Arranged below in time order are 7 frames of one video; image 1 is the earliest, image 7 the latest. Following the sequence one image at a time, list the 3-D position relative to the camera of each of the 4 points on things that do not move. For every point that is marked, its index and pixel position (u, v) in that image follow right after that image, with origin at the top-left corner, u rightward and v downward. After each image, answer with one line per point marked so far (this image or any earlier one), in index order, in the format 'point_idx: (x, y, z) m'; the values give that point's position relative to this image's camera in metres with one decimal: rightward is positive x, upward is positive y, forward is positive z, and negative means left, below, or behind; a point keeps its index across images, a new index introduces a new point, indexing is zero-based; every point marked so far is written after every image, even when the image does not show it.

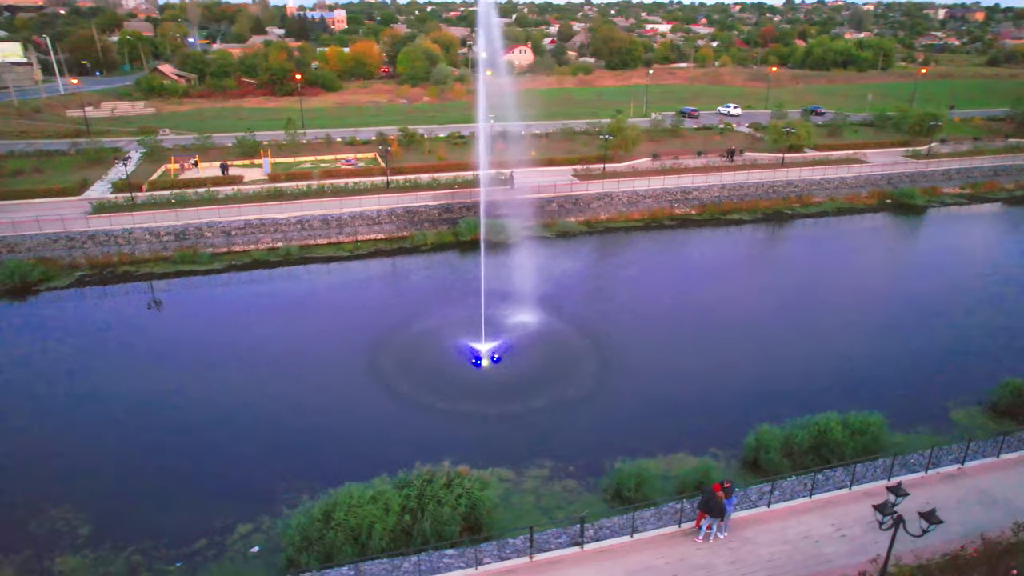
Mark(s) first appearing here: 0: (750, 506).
0: (+2.6, -2.4, +7.0) m
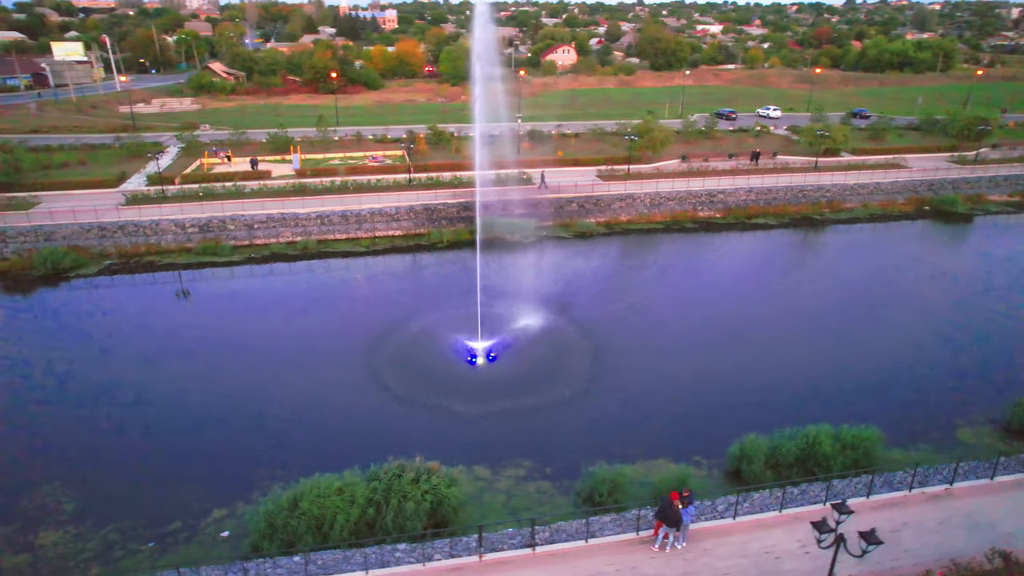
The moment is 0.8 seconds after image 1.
0: (+2.2, -2.5, +6.8) m
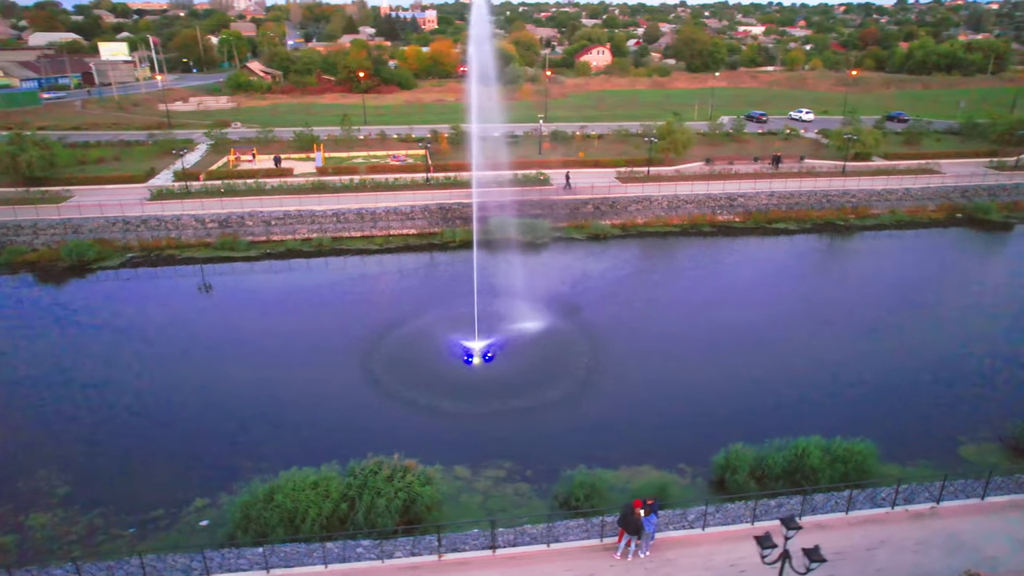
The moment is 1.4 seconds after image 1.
0: (+1.8, -2.5, +6.7) m
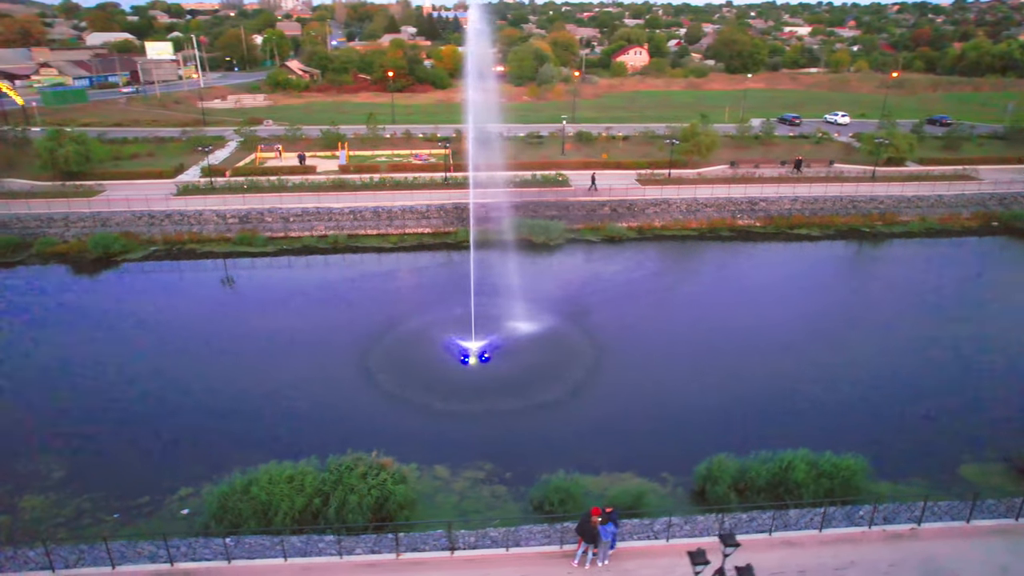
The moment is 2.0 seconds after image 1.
0: (+1.4, -2.6, +6.6) m
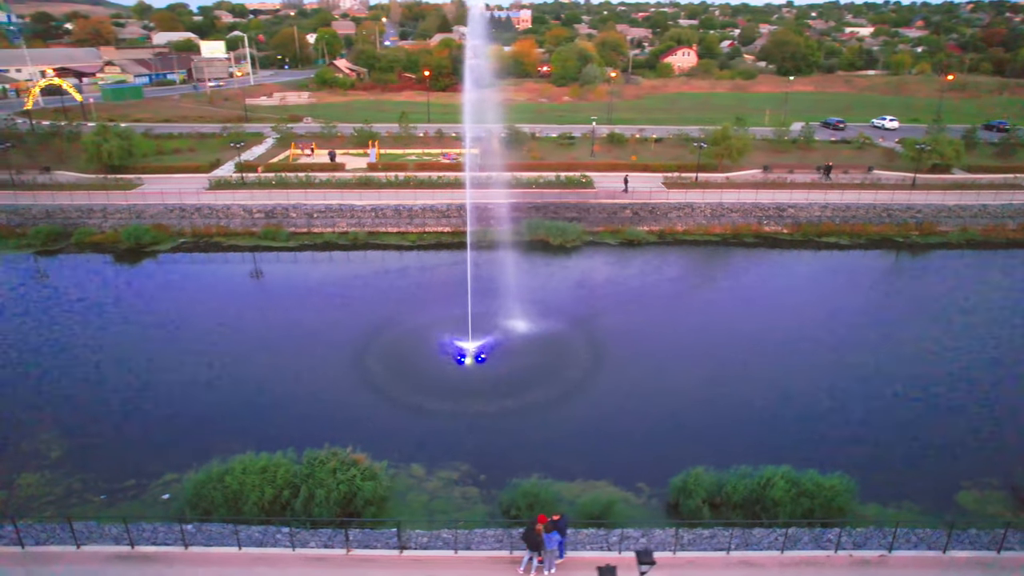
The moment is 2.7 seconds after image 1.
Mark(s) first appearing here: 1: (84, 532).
0: (+0.9, -2.7, +6.5) m
1: (-4.5, -2.6, +6.7) m
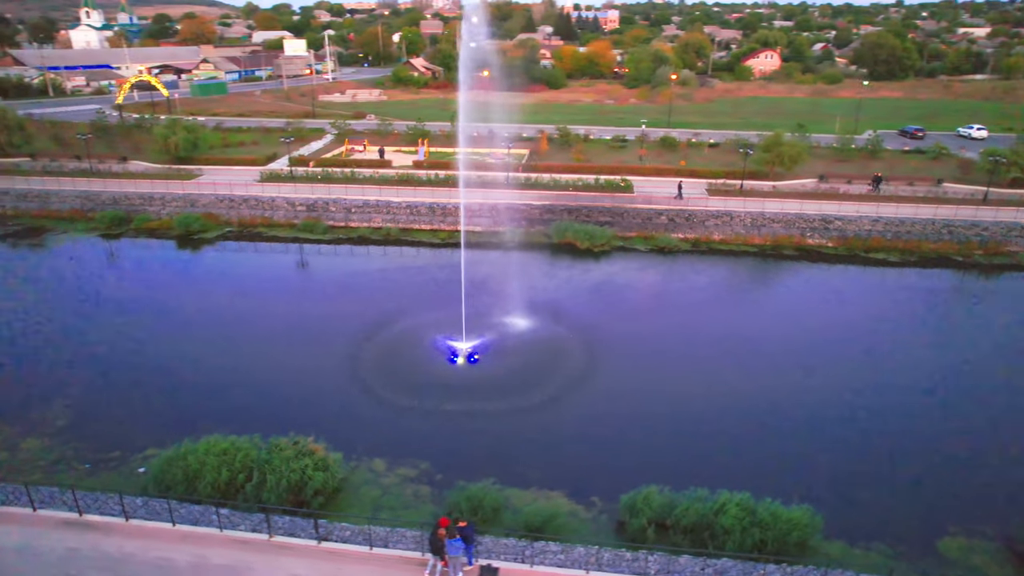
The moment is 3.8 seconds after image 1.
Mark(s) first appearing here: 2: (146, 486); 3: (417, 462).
0: (0.0, -2.7, +6.4) m
1: (-5.3, -2.4, +7.2) m
2: (-4.8, -2.6, +8.2) m
3: (-1.3, -2.5, +9.2) m
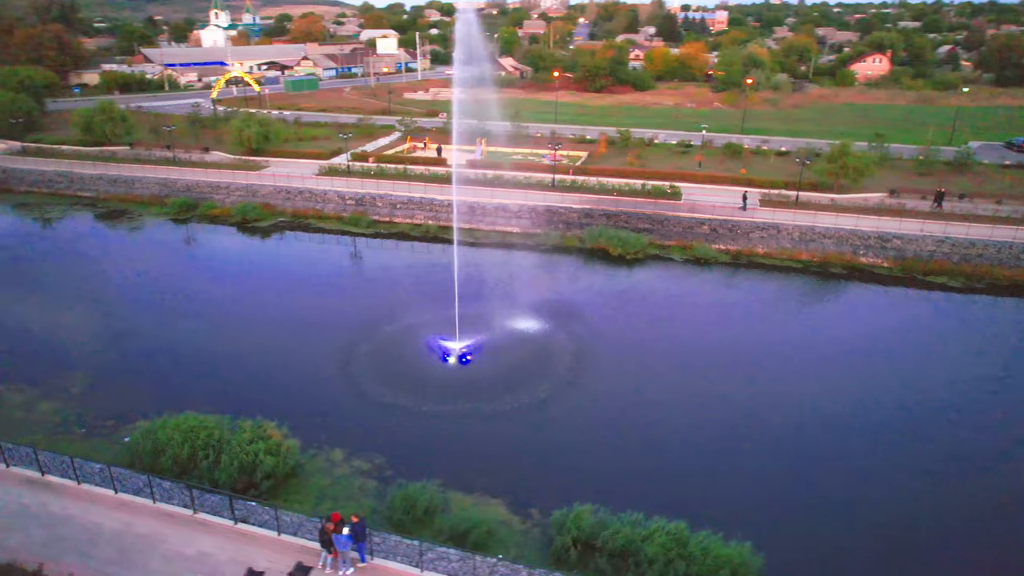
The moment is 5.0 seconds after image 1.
0: (-1.0, -2.8, +6.4) m
1: (-6.2, -2.1, +8.0) m
2: (-5.5, -2.3, +8.9) m
3: (-1.9, -2.5, +9.3) m
